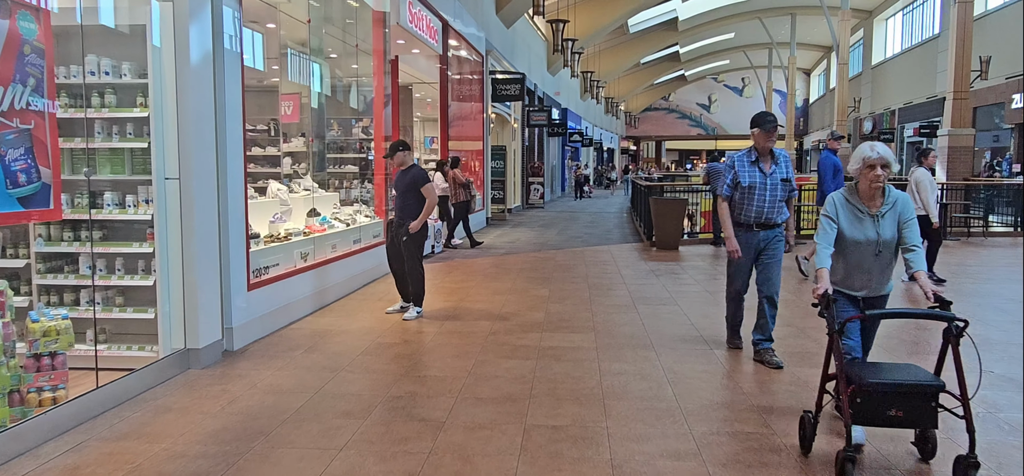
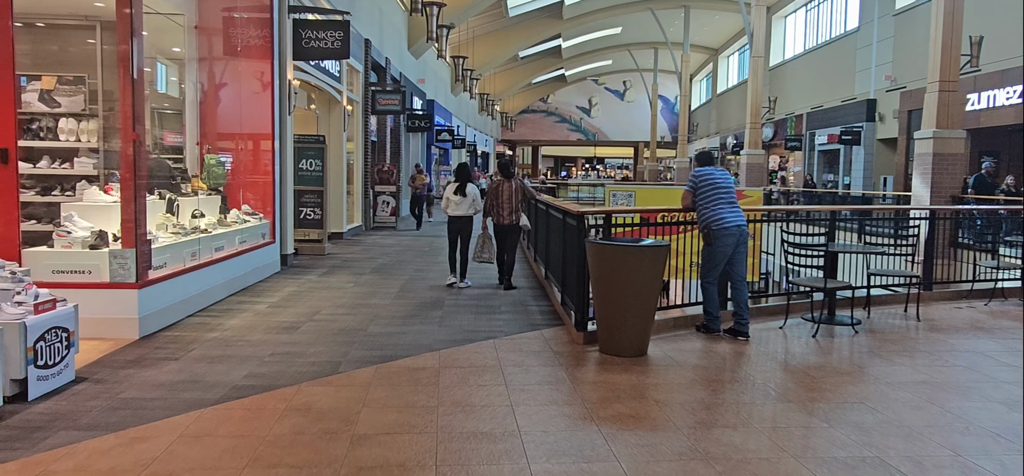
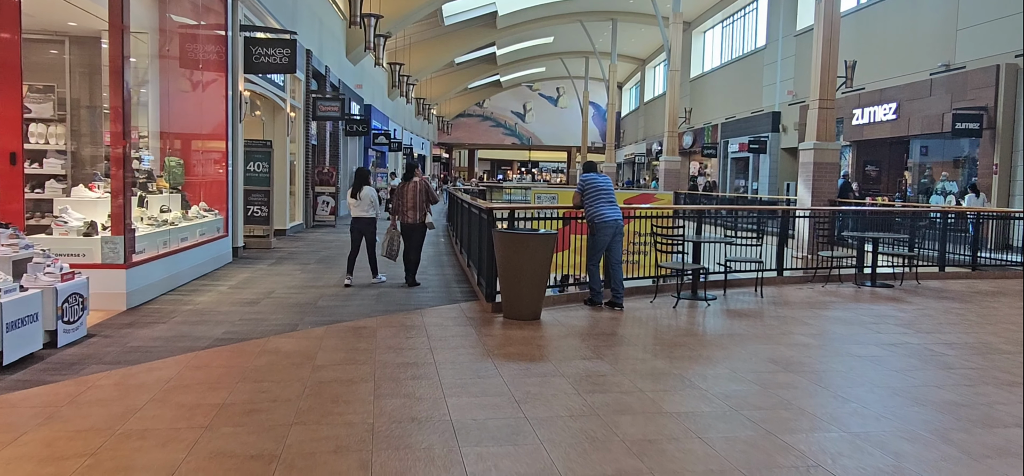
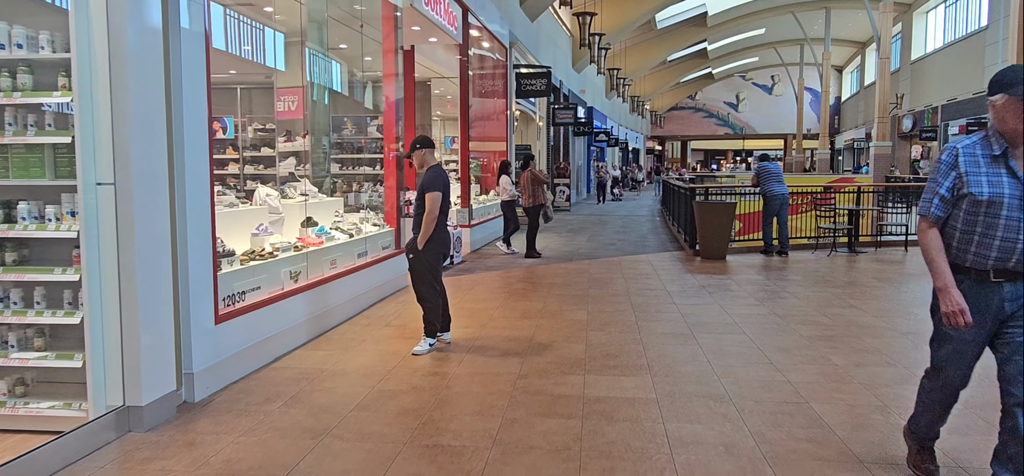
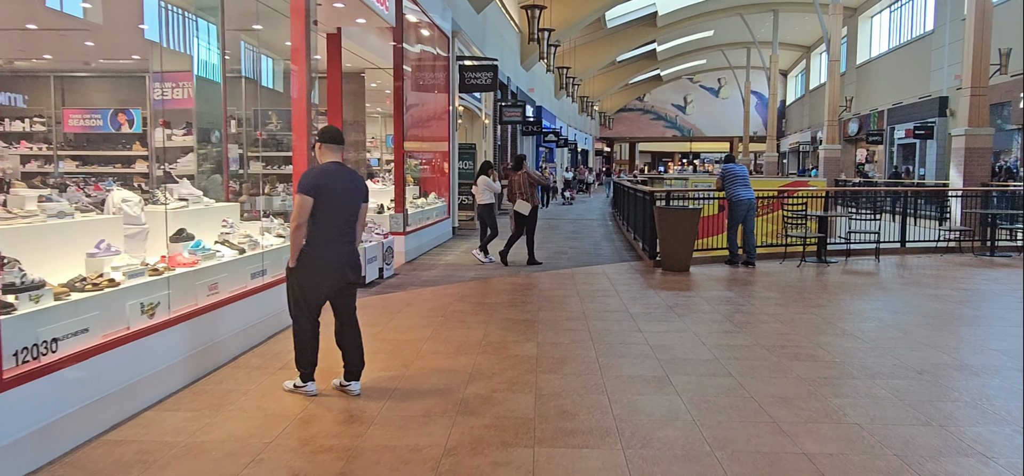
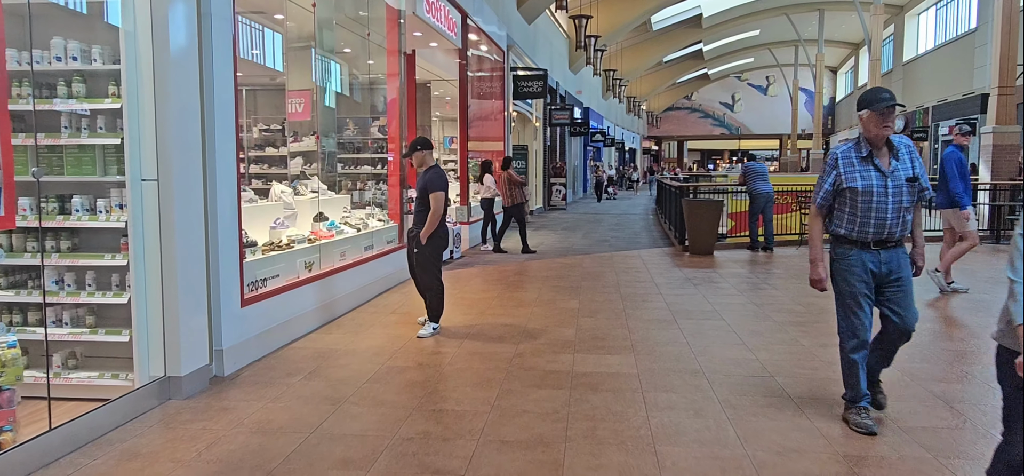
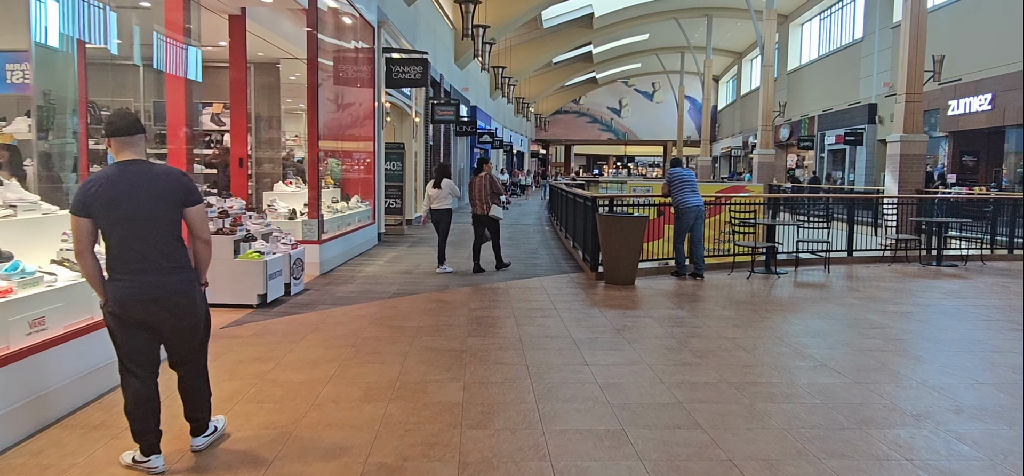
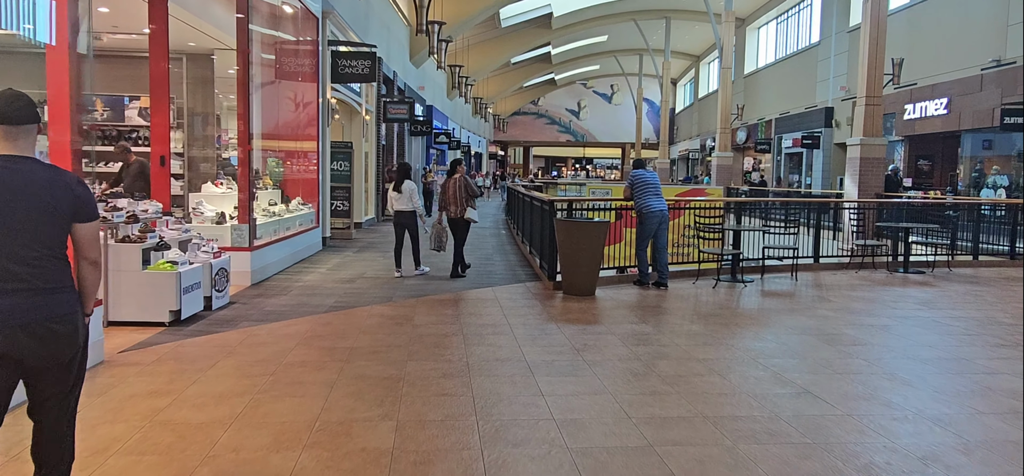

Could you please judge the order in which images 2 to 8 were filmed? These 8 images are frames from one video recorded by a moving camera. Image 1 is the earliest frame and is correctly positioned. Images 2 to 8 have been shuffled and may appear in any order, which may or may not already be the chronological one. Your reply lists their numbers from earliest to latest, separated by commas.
6, 4, 5, 7, 8, 3, 2
